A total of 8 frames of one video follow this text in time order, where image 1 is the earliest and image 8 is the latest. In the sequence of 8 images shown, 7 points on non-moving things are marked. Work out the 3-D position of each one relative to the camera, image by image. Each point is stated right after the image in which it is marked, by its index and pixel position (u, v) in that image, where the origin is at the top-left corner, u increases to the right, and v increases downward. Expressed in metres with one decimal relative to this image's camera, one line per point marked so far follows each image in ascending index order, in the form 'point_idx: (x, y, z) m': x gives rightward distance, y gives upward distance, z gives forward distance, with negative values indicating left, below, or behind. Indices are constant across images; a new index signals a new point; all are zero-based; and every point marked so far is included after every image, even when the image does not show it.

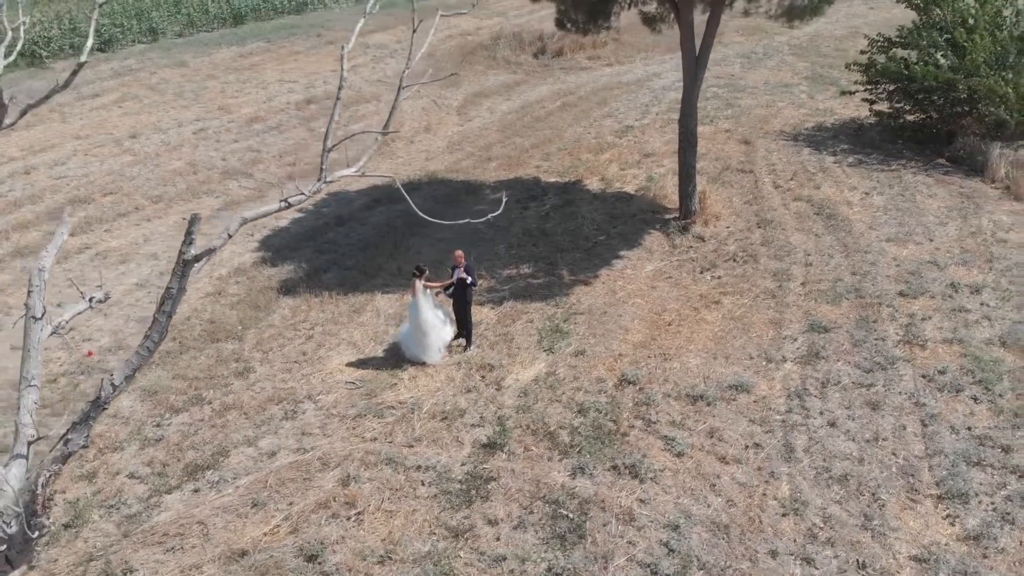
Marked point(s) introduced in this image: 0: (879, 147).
0: (+6.9, +2.6, +15.4) m
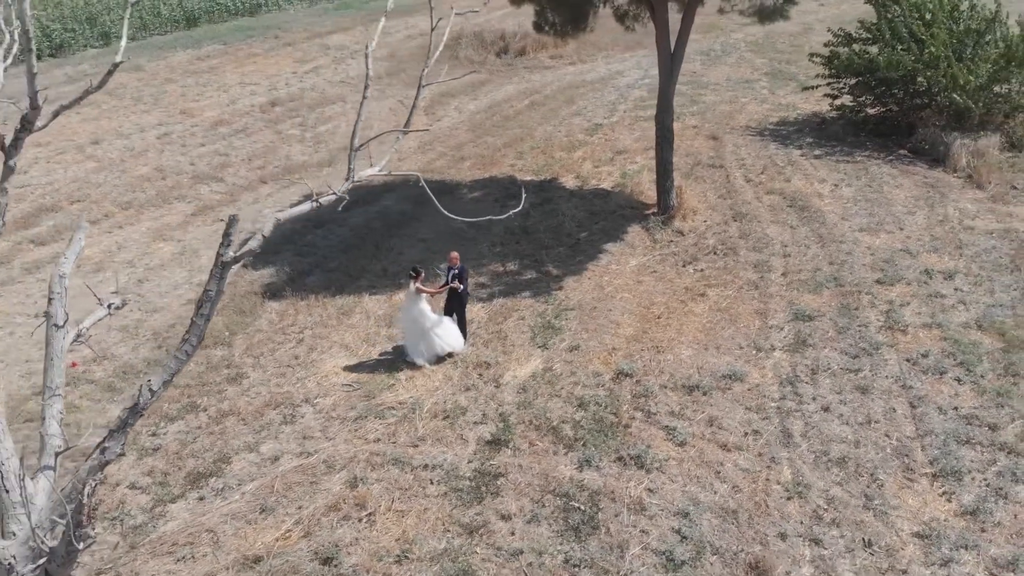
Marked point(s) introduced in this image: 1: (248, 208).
0: (+6.3, +2.8, +15.9) m
1: (-4.3, +1.3, +13.7) m
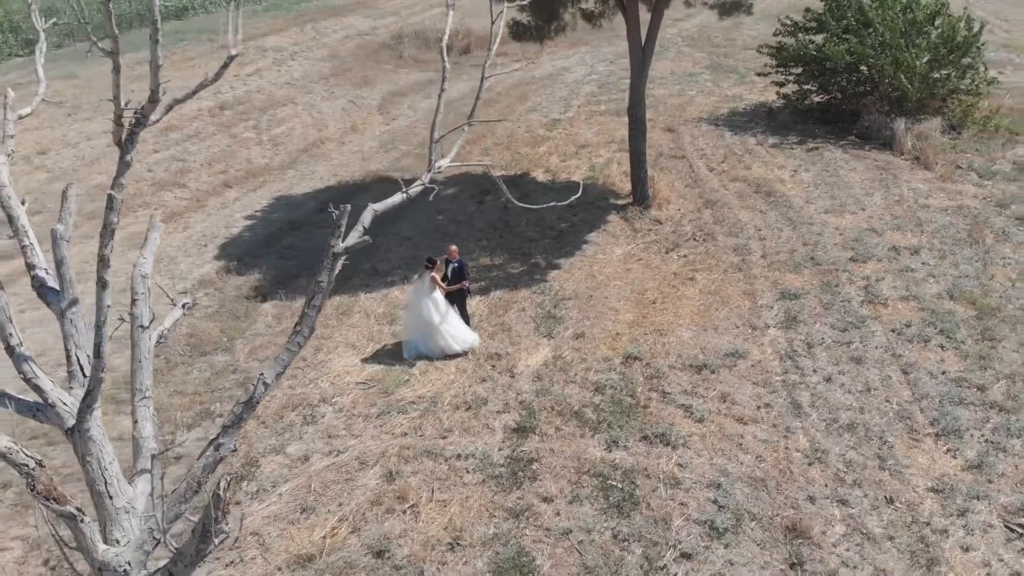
0: (+5.6, +3.2, +16.5) m
1: (-4.8, +1.2, +13.5) m
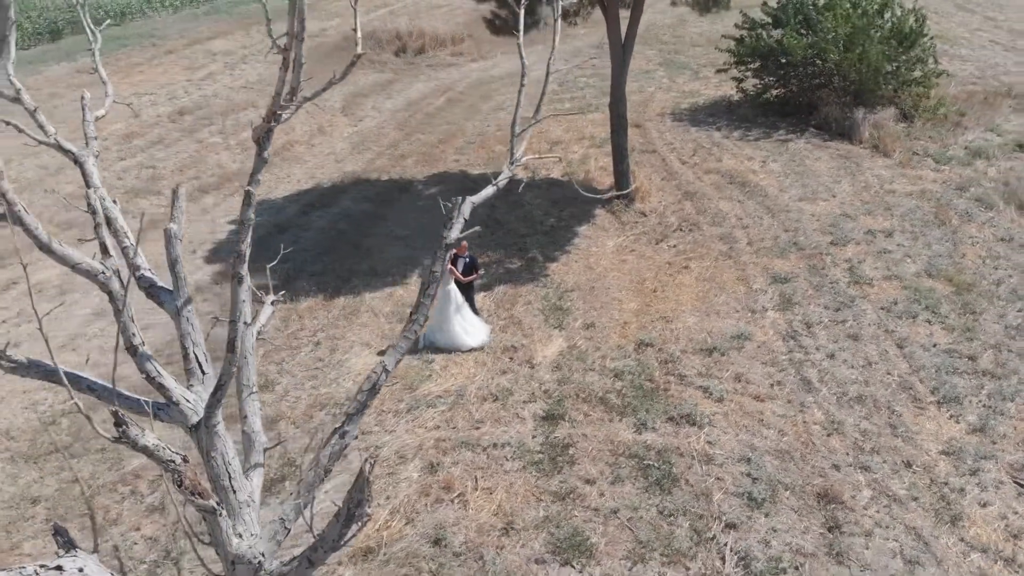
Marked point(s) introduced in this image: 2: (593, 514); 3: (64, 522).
0: (+5.0, +3.4, +17.2) m
1: (-5.0, +1.1, +13.3) m
2: (+0.7, -1.8, +6.7) m
3: (-3.8, -2.0, +7.0) m
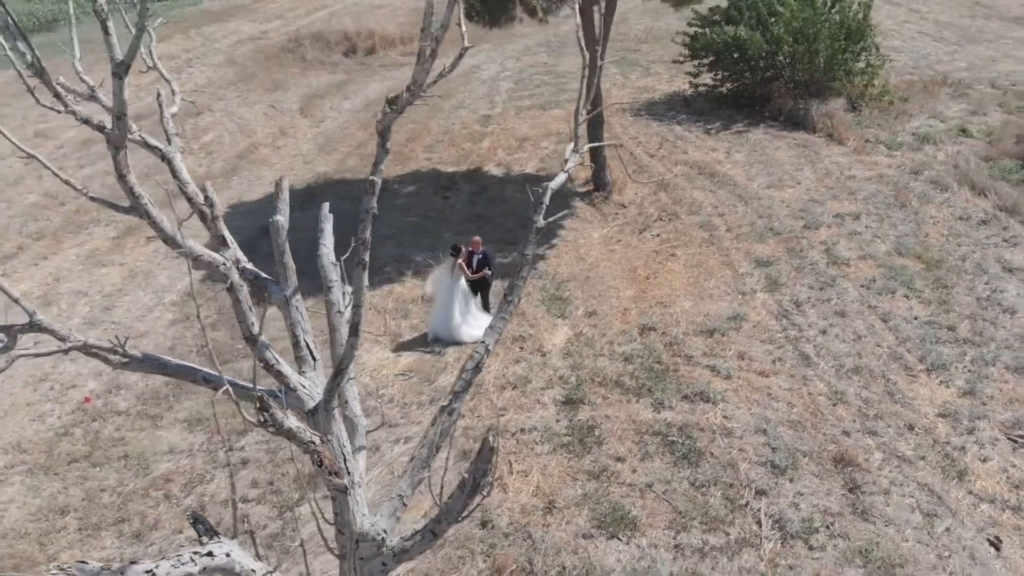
0: (+4.3, +3.7, +17.8) m
1: (-5.3, +1.0, +13.1) m
2: (+1.0, -1.7, +7.0) m
3: (-3.4, -2.0, +6.9) m
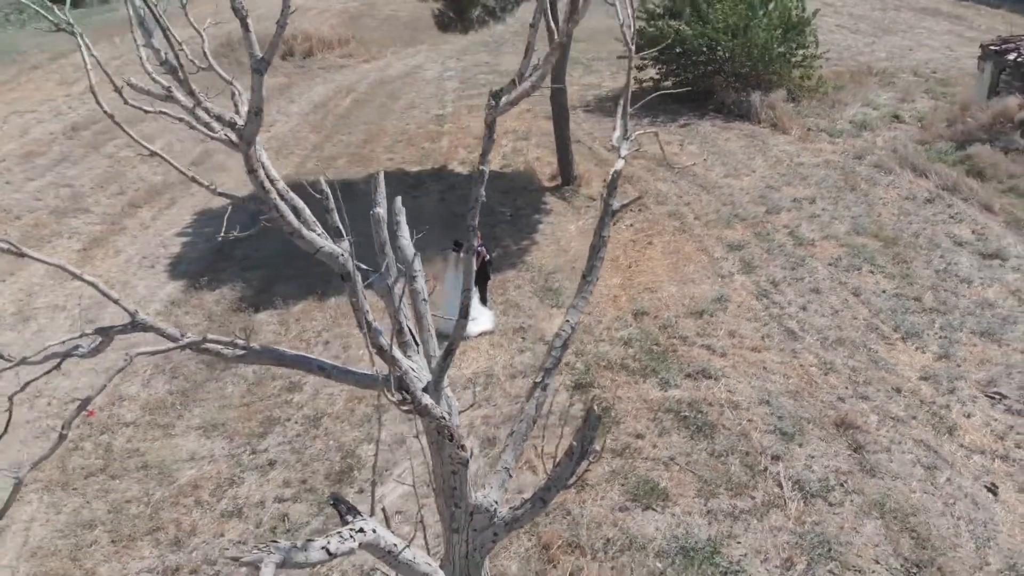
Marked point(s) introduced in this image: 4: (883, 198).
0: (+3.3, +4.0, +18.4) m
1: (-5.7, +0.8, +12.8) m
2: (+1.3, -1.6, +7.3) m
3: (-3.1, -2.1, +6.8) m
4: (+5.8, +1.4, +13.0) m
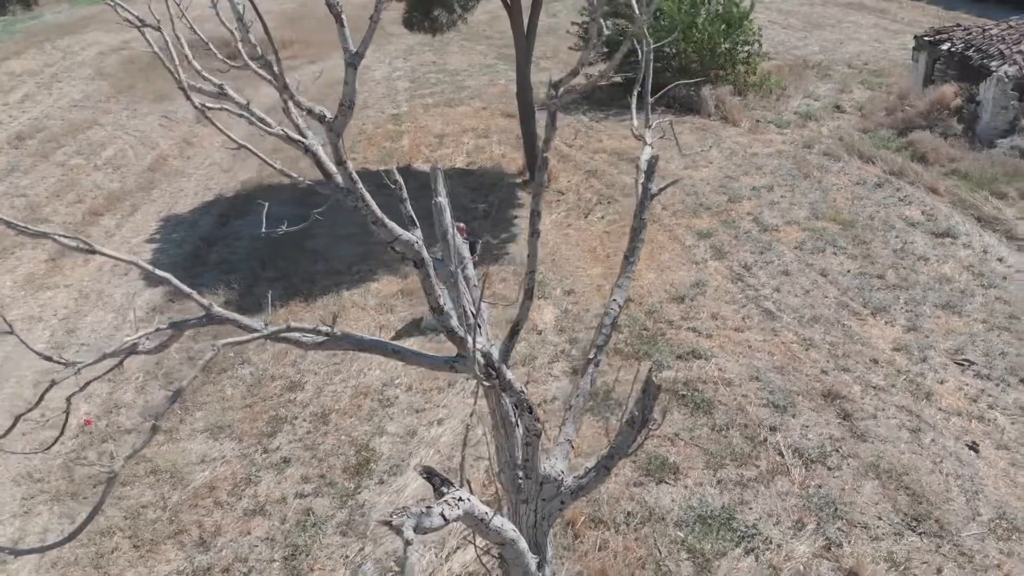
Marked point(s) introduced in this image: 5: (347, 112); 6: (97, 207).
0: (+2.3, +4.2, +18.8) m
1: (-6.1, +0.7, +12.6) m
2: (+1.4, -1.4, +7.7) m
3: (-2.9, -2.1, +6.8) m
4: (+5.3, +1.7, +13.7) m
5: (-0.7, +0.8, +3.6) m
6: (-6.9, +1.3, +13.8) m
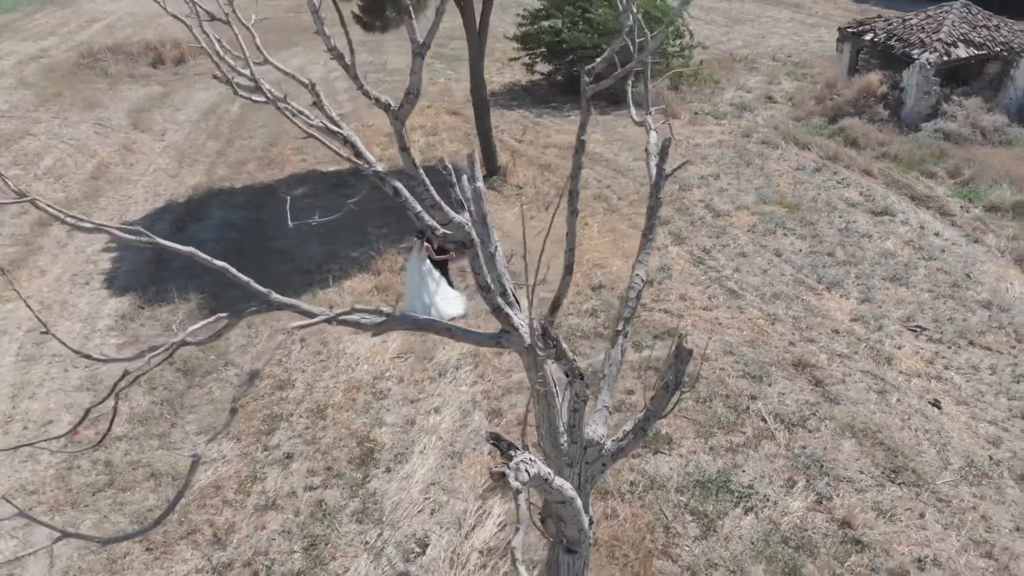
0: (+1.0, +4.4, +19.2) m
1: (-6.6, +0.5, +12.3) m
2: (+1.3, -1.2, +8.1) m
3: (-2.8, -2.1, +6.8) m
4: (+4.6, +2.1, +14.4) m
5: (-0.5, +0.9, +3.9) m
6: (-7.6, +1.1, +13.4) m
